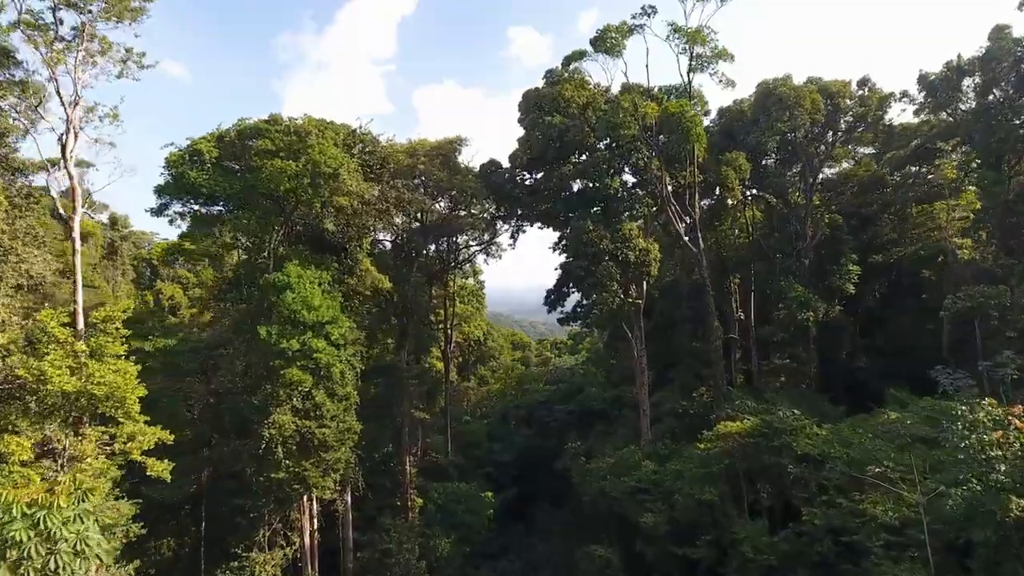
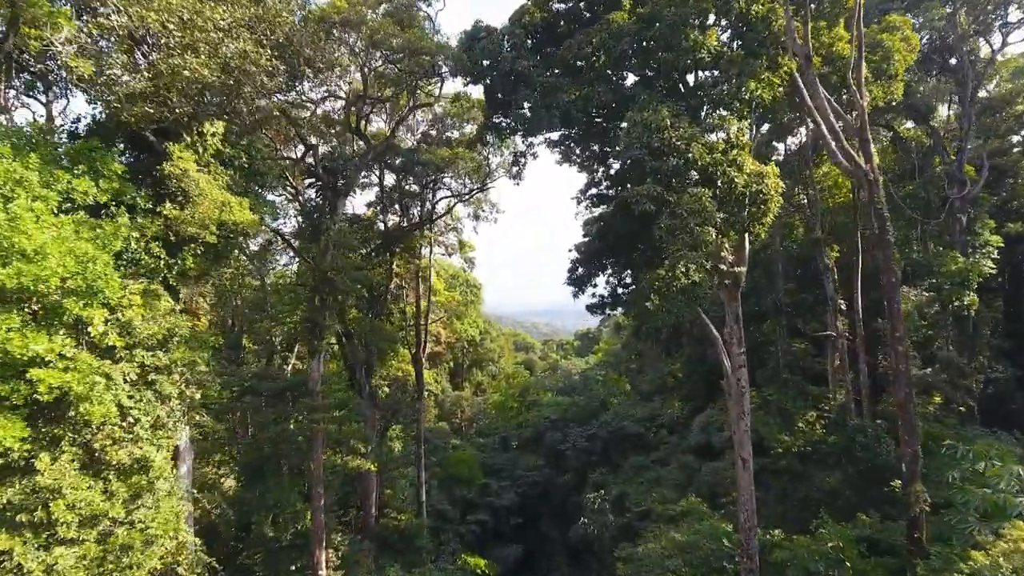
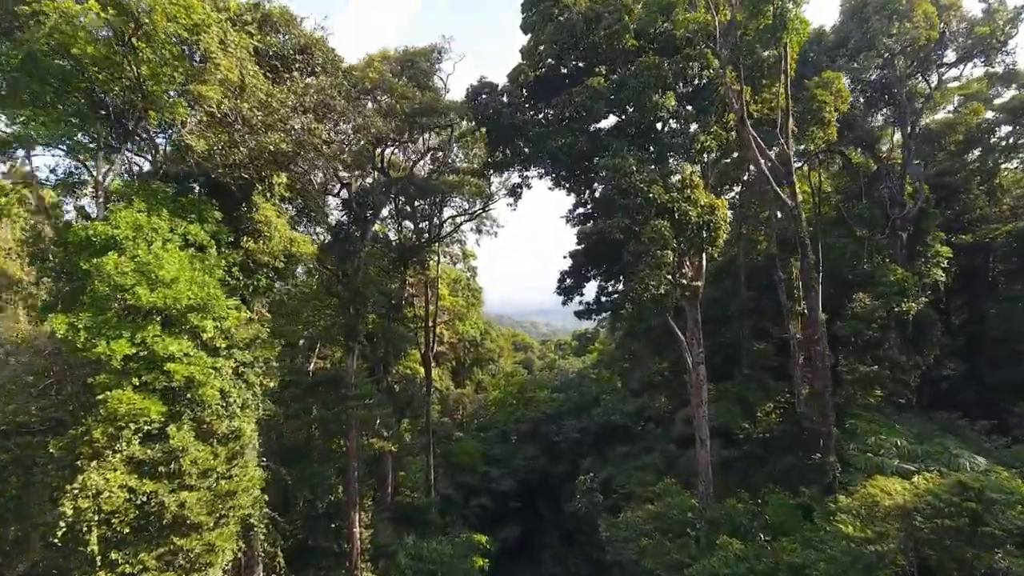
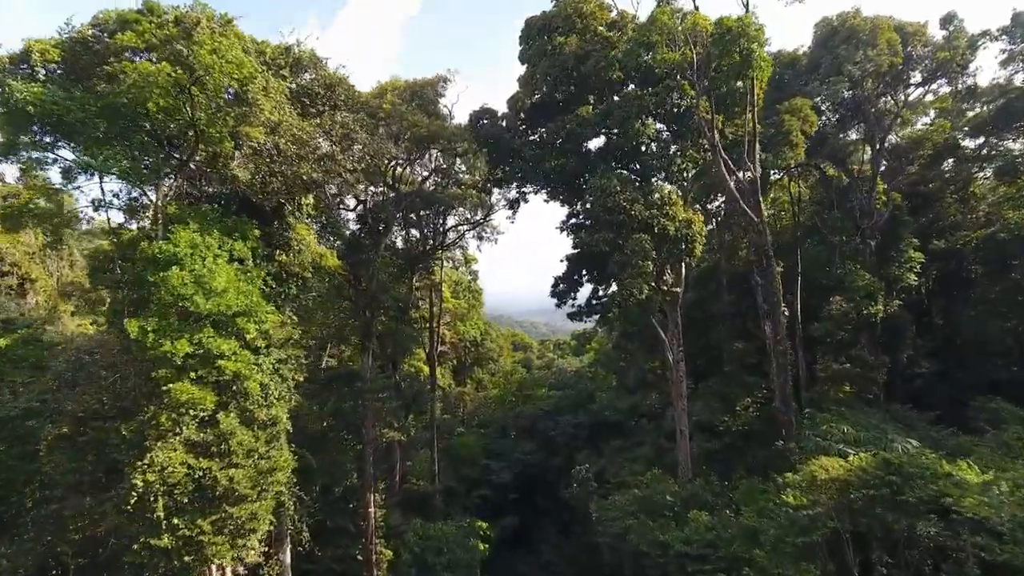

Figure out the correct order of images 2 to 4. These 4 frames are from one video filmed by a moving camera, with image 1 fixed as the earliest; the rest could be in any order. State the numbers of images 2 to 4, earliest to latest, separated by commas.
4, 3, 2
